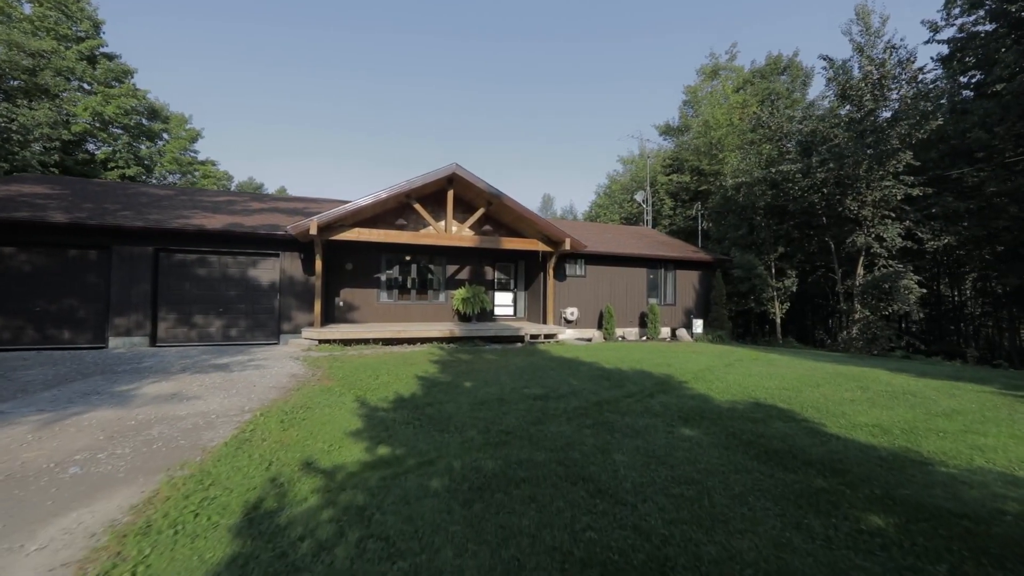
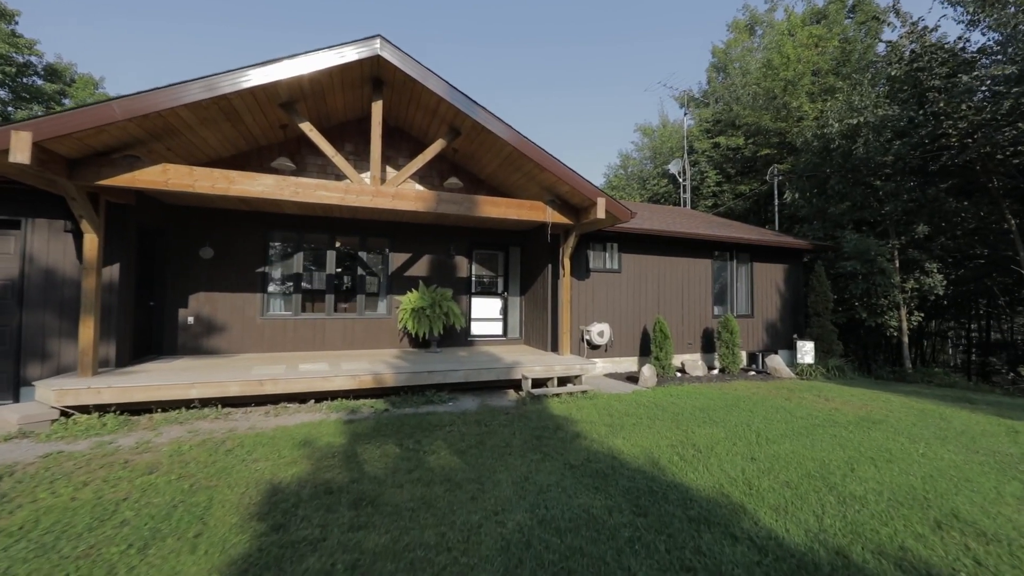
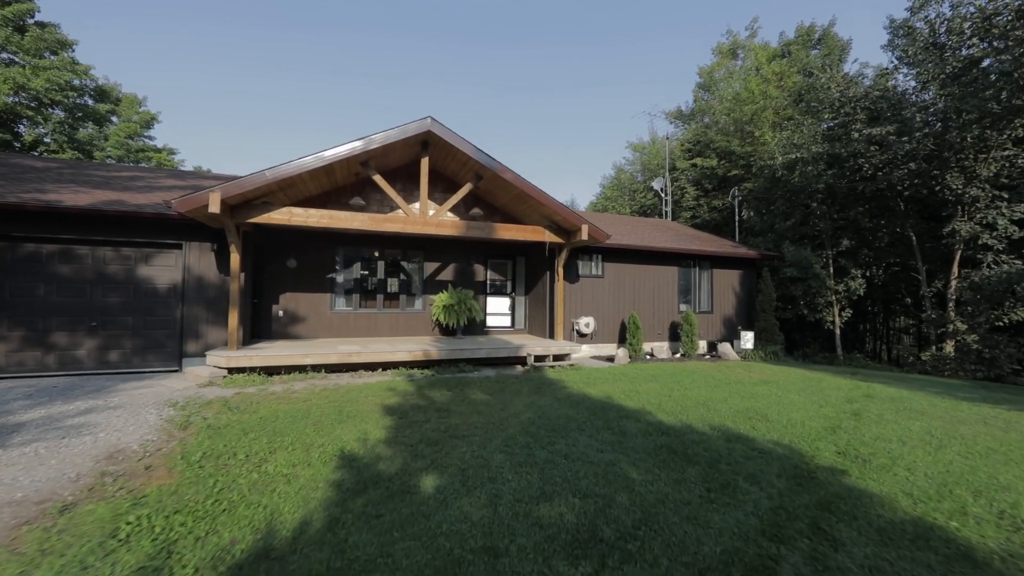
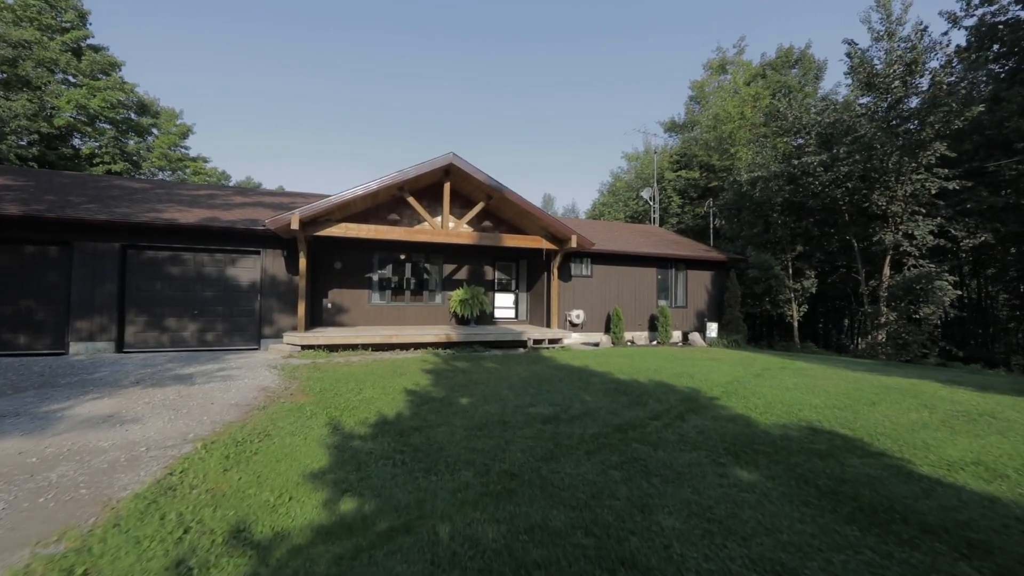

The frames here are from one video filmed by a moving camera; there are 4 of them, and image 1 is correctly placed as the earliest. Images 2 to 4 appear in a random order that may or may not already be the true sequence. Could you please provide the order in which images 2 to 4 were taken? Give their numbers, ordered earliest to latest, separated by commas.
4, 3, 2
